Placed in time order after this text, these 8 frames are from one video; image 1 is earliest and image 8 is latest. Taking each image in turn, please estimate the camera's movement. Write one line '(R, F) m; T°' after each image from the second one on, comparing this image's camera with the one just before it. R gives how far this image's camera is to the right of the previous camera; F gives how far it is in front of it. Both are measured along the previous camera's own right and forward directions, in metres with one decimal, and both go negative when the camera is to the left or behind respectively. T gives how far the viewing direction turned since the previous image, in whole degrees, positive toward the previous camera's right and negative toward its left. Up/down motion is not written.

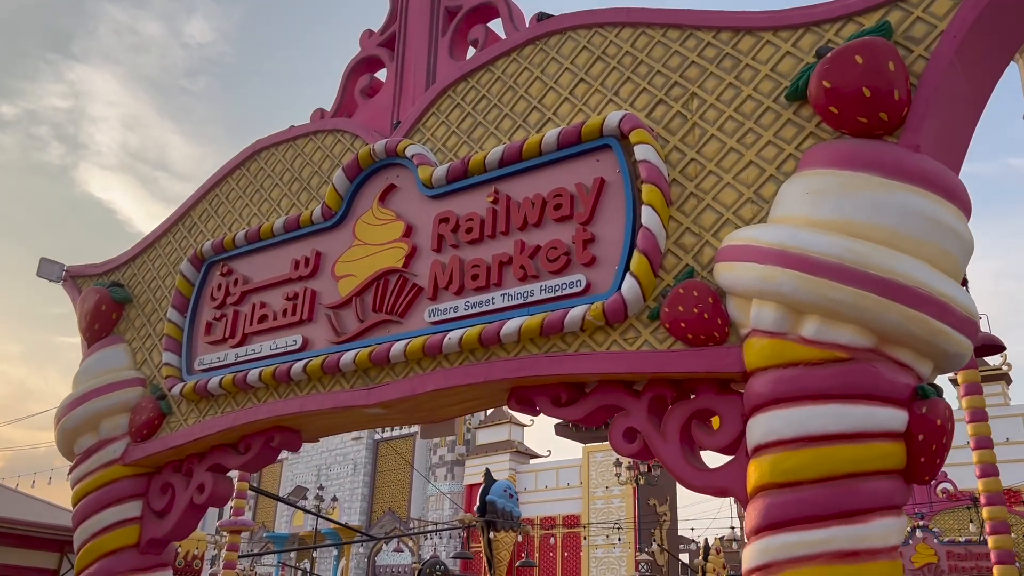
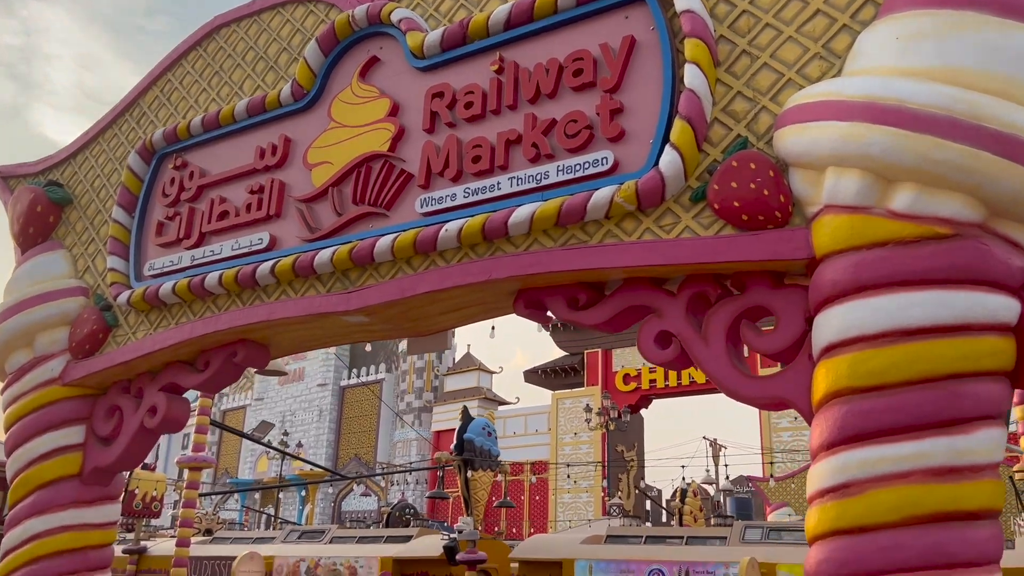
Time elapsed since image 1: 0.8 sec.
(-0.2, +0.6) m; +2°
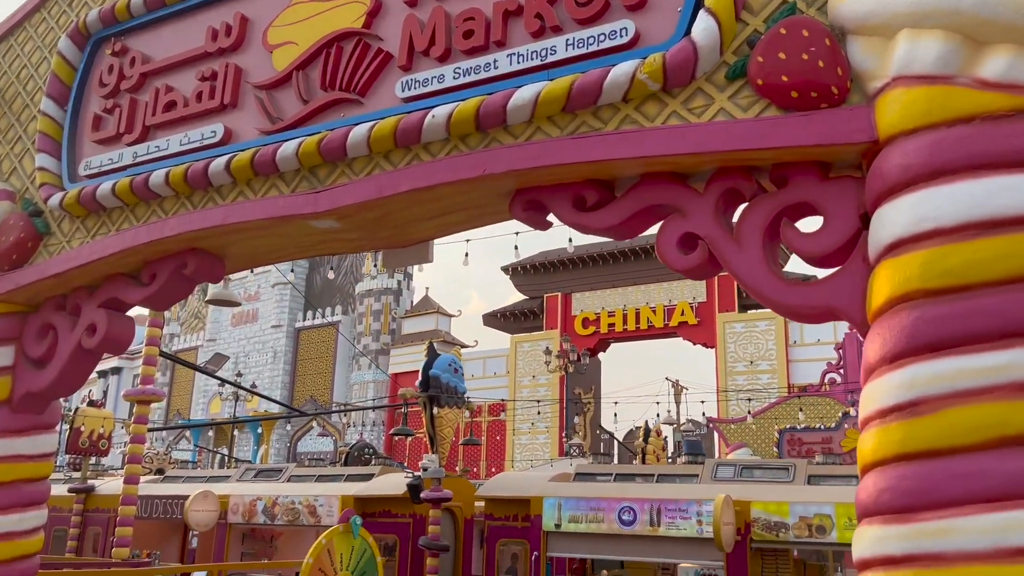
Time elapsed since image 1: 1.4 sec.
(-0.1, +0.5) m; +3°
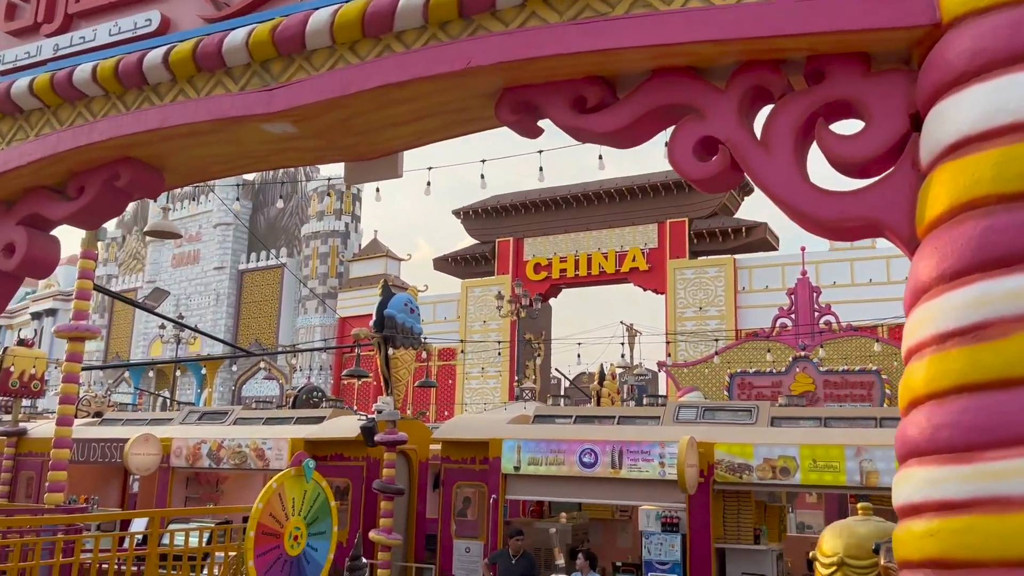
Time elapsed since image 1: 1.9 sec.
(-0.1, +0.4) m; +4°
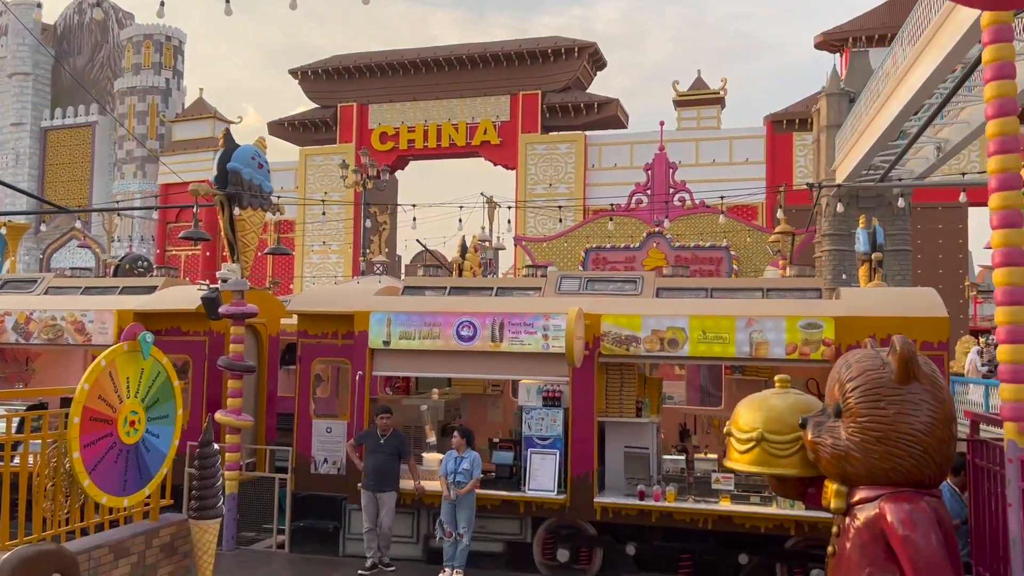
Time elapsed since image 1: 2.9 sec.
(-0.3, +0.9) m; +11°
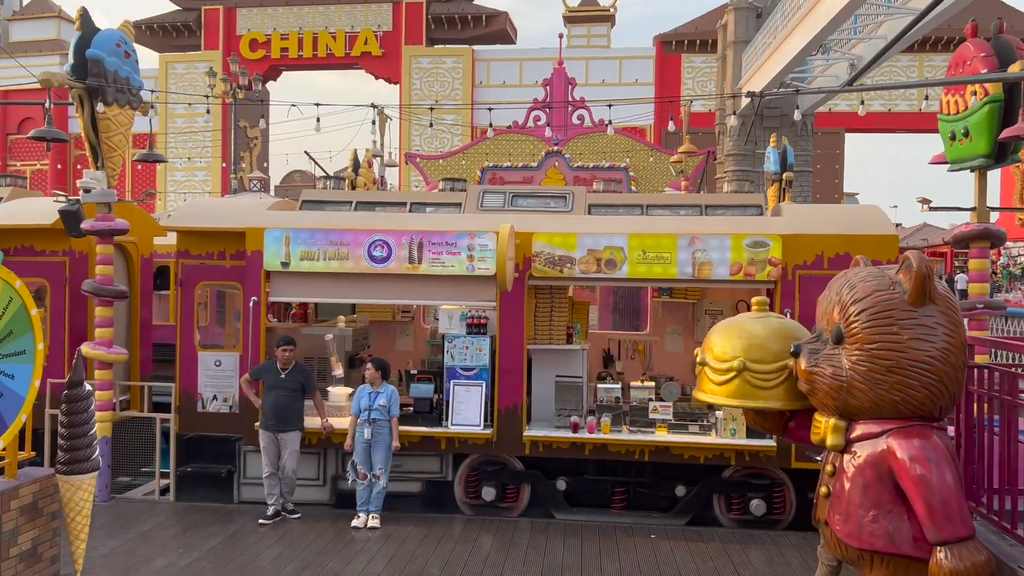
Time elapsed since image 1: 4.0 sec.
(-0.4, +0.8) m; +8°
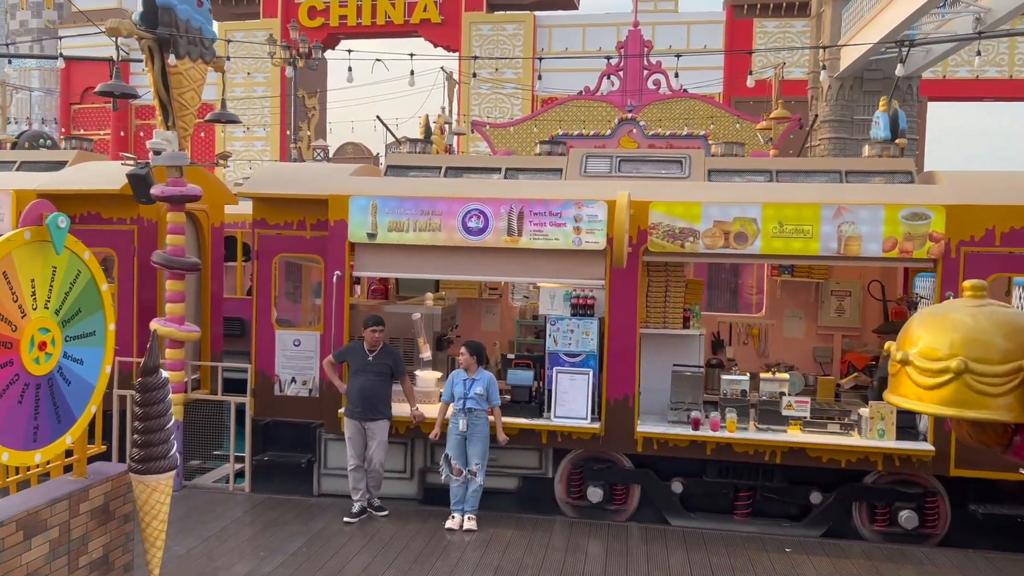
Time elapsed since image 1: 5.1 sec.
(-0.5, +0.8) m; -3°
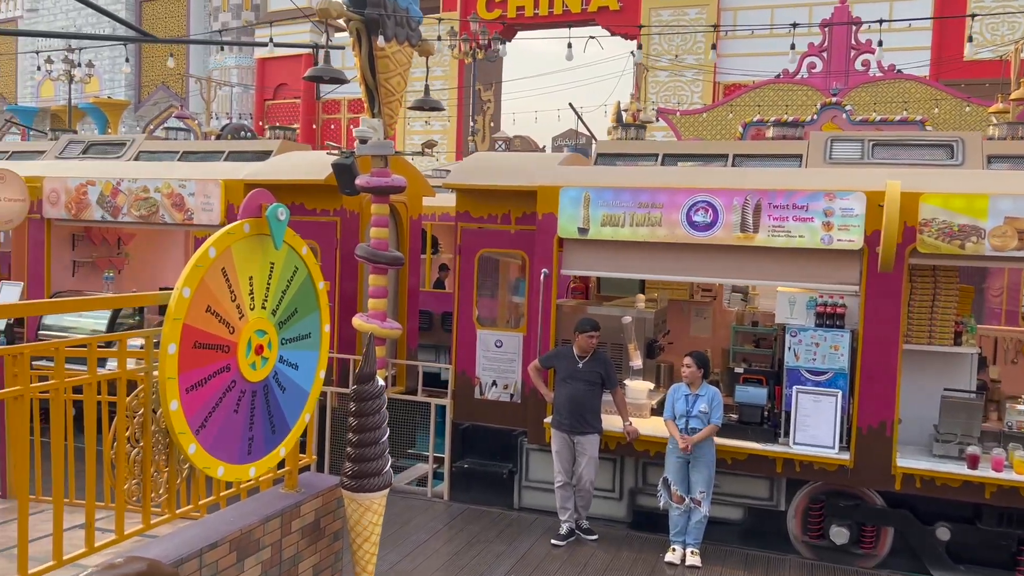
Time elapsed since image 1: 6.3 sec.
(-0.5, +0.6) m; -11°
